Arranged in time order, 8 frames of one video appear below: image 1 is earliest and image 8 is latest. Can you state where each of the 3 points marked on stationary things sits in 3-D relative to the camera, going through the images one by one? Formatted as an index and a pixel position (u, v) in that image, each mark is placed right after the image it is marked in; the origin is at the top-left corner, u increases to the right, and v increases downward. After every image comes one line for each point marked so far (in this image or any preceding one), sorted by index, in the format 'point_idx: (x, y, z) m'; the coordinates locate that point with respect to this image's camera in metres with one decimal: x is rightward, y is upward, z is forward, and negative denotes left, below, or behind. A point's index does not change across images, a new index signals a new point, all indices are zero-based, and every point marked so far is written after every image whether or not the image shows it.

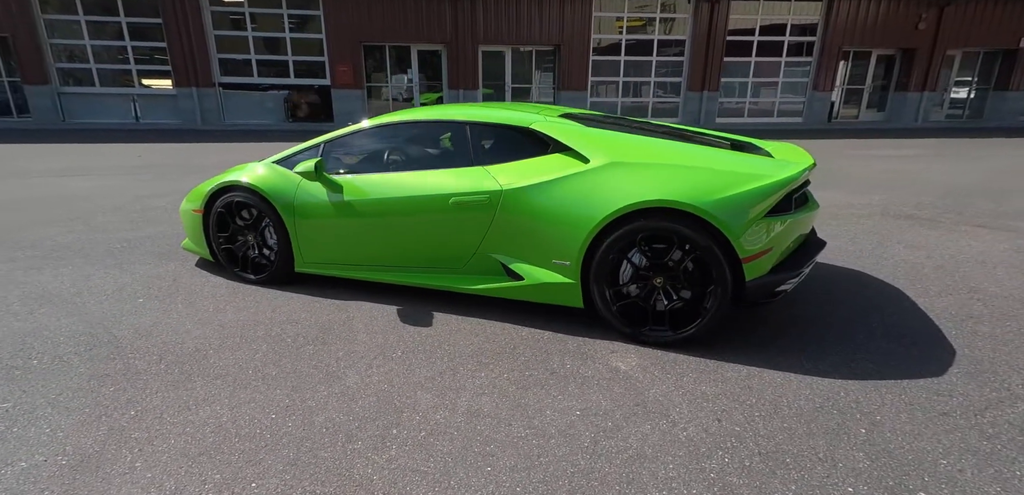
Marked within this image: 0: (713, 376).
0: (+1.0, -0.7, +2.7) m
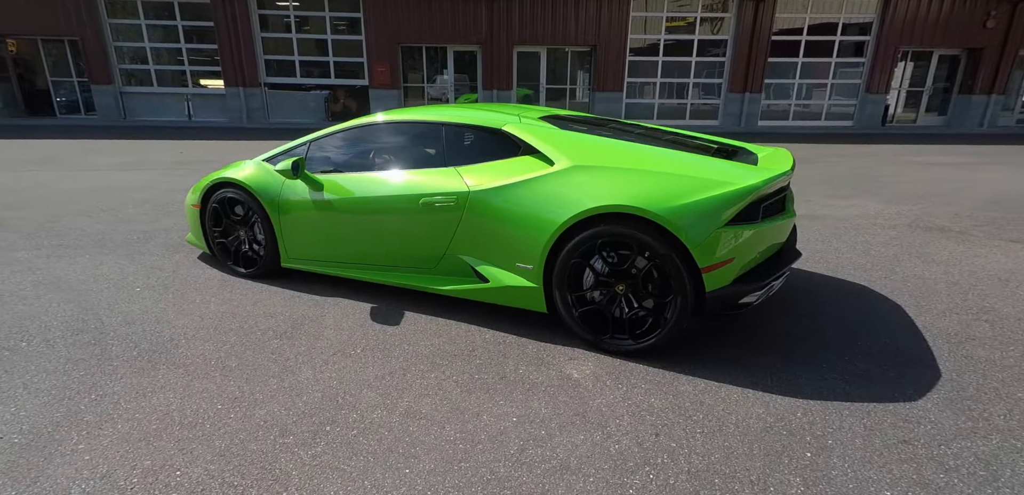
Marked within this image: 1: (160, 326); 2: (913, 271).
0: (+0.8, -0.7, +2.6) m
1: (-2.3, -0.5, +3.3) m
2: (+3.4, -0.2, +4.3) m
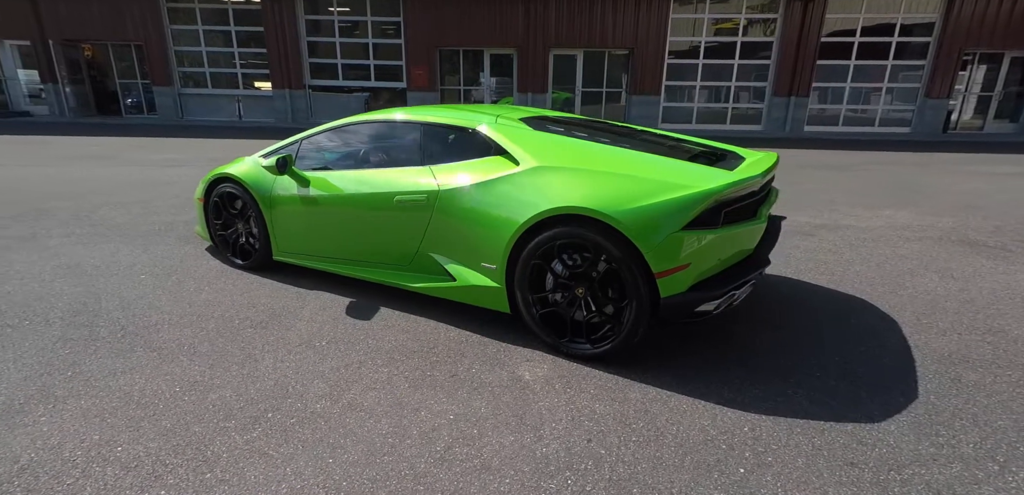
0: (+0.5, -0.7, +2.5) m
1: (-2.4, -0.4, +3.4) m
2: (+3.3, -0.3, +4.0) m
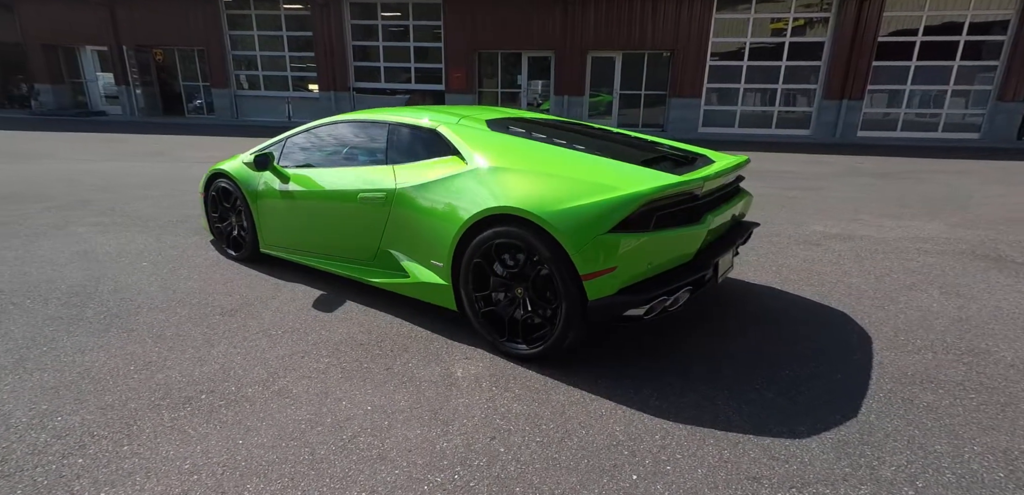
0: (+0.1, -0.7, +2.5) m
1: (-2.7, -0.4, +3.7) m
2: (+3.0, -0.4, +3.8) m
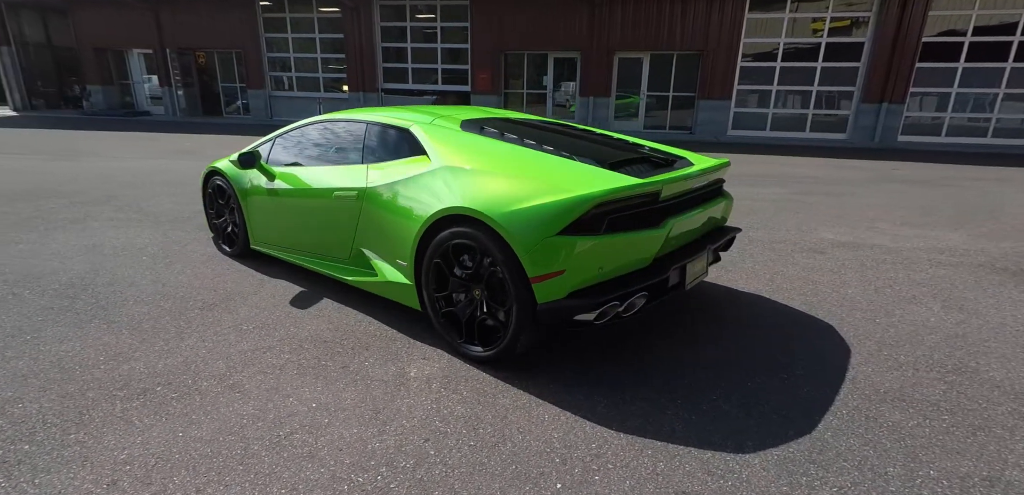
0: (-0.1, -0.7, +2.5) m
1: (-2.9, -0.3, +3.9) m
2: (+2.8, -0.5, +3.5) m
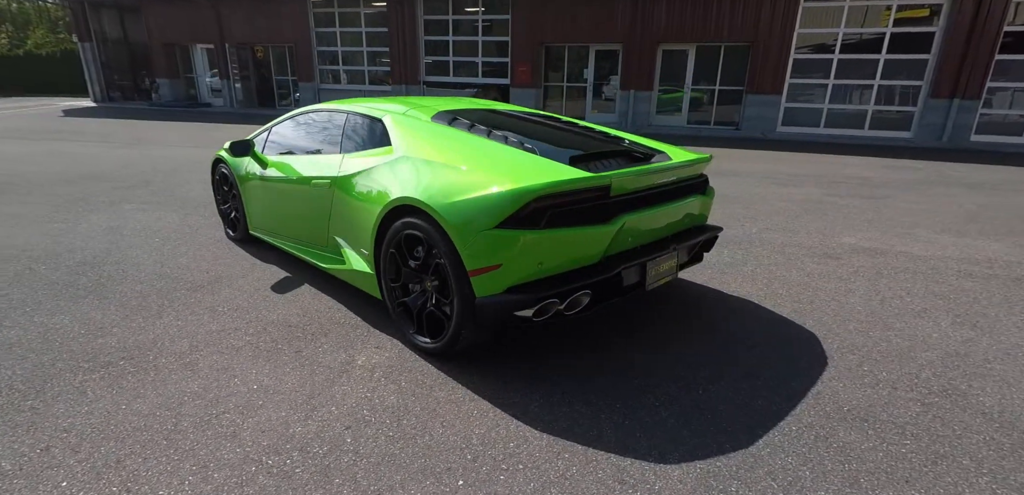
0: (-0.5, -0.7, +2.5) m
1: (-3.1, -0.2, +4.1) m
2: (+2.6, -0.5, +3.3) m
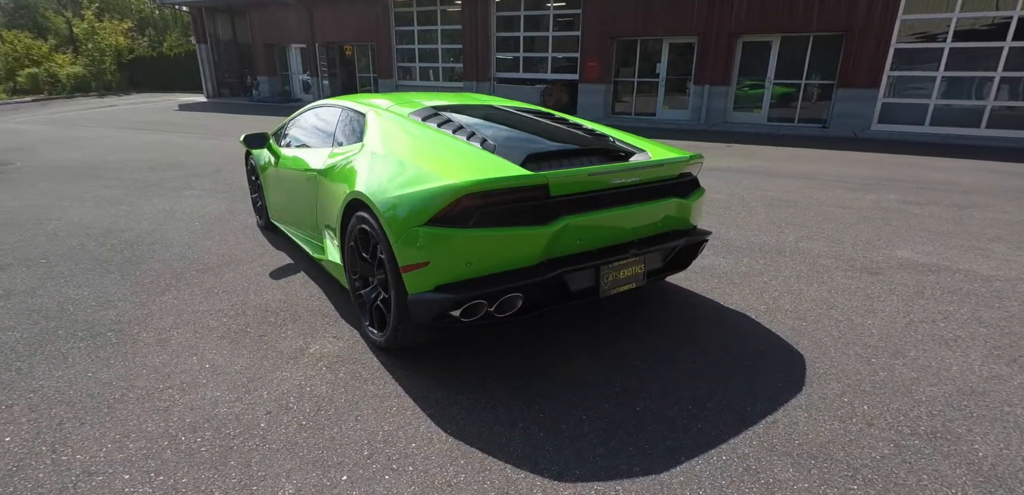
0: (-0.8, -0.7, +2.5) m
1: (-3.1, 0.0, +4.5) m
2: (+2.4, -0.6, +2.8) m
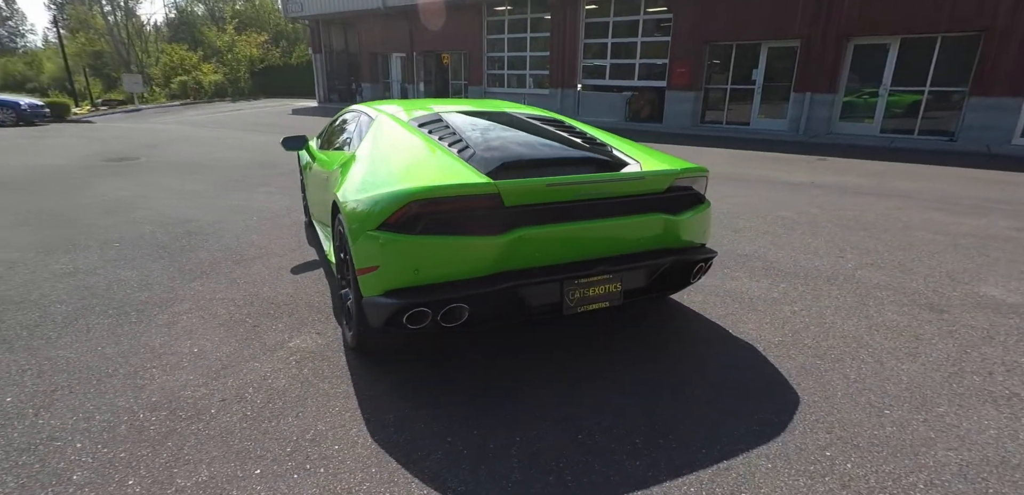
0: (-1.0, -0.7, +2.6) m
1: (-2.9, +0.1, +4.9) m
2: (+2.1, -0.8, +2.3) m
